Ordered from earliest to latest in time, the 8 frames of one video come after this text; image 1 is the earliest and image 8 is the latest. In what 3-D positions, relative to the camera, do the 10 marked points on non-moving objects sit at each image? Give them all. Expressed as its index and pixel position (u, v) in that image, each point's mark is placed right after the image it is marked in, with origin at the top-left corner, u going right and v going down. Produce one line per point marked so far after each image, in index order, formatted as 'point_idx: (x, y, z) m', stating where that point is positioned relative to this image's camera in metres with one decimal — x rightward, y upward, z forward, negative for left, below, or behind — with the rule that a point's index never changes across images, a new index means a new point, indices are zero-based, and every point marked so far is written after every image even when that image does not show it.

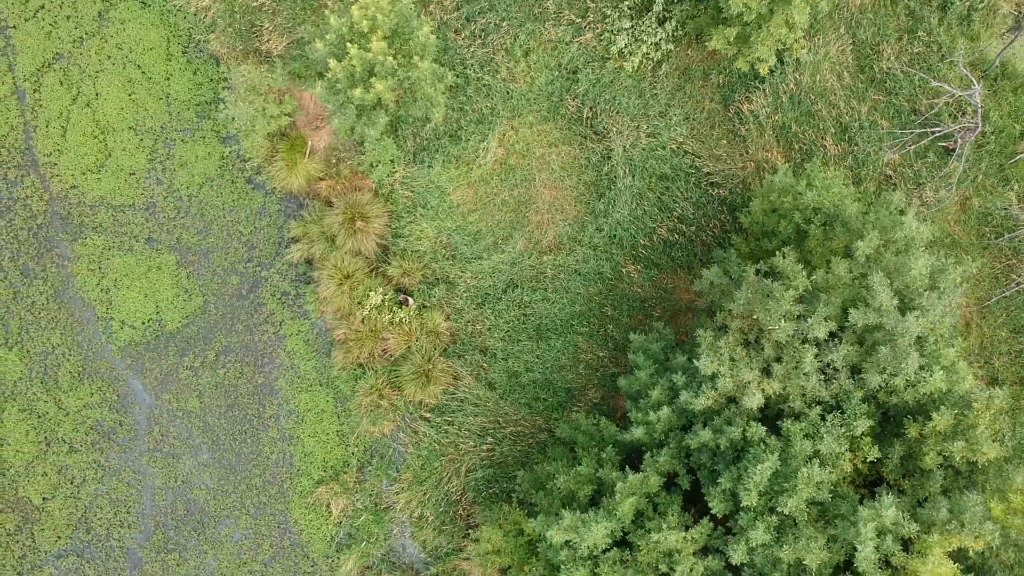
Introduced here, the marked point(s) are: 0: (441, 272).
0: (-0.7, +0.1, +9.7) m
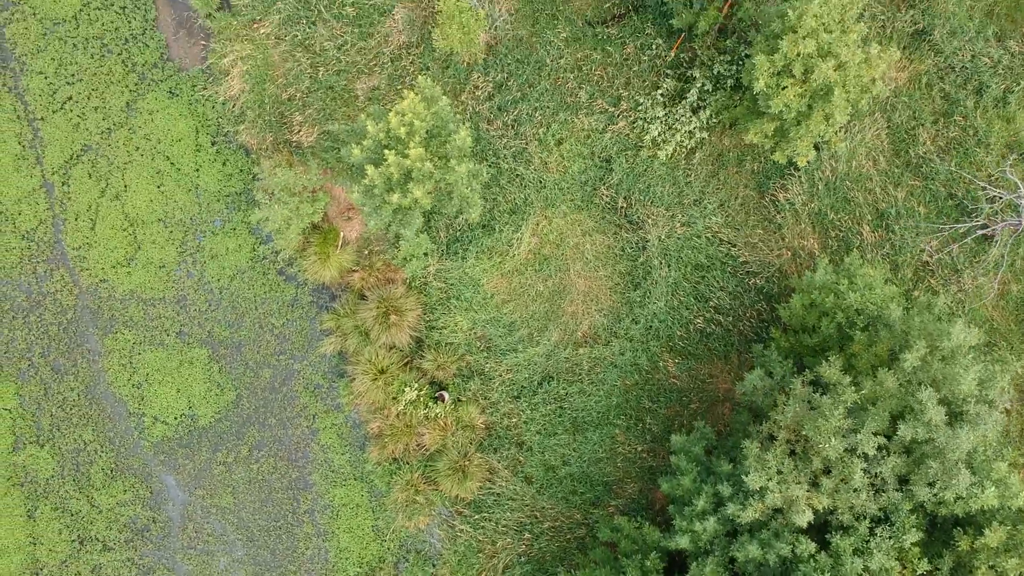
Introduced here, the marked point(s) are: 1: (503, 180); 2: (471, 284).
0: (-0.3, -0.8, +9.6) m
1: (-0.1, +1.1, +9.7) m
2: (-0.4, 0.0, +9.6) m
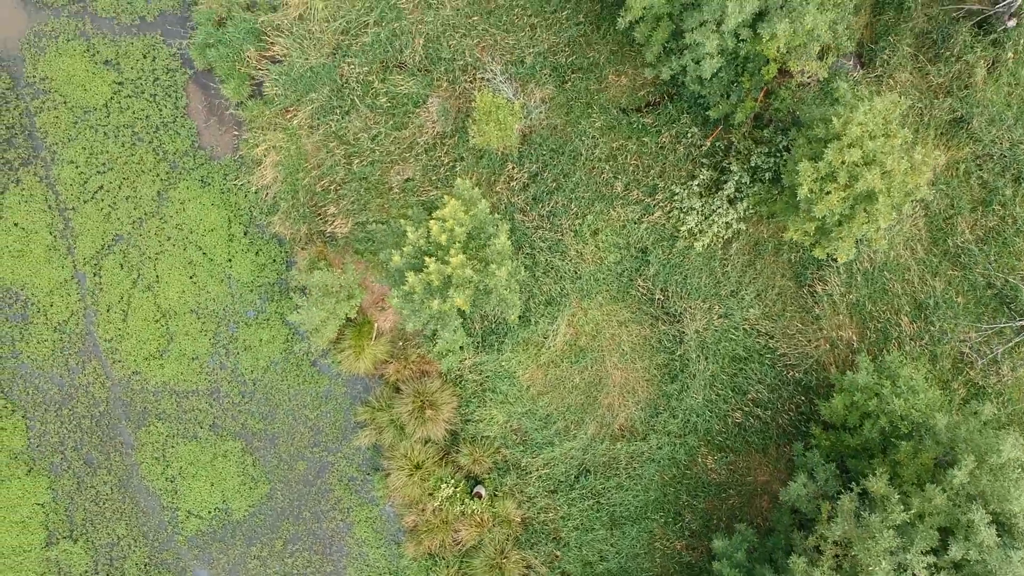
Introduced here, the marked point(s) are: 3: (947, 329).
0: (0.0, -1.7, +9.5) m
1: (+0.3, +0.2, +9.6) m
2: (0.0, -0.9, +9.5) m
3: (+4.2, -0.4, +9.5) m
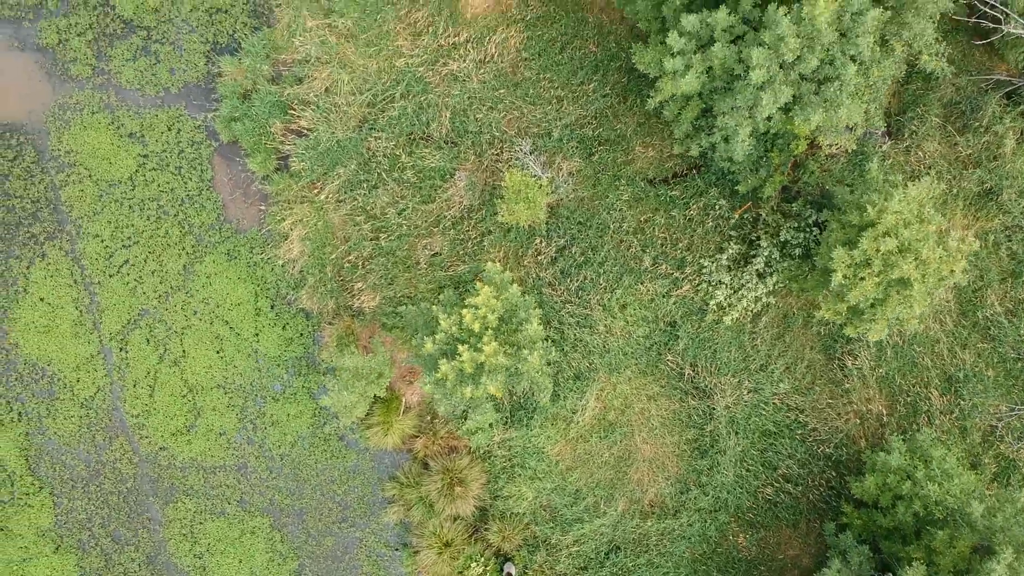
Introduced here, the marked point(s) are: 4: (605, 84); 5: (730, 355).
0: (+0.3, -2.4, +9.5) m
1: (+0.5, -0.6, +9.6) m
2: (+0.2, -1.6, +9.5) m
3: (+4.5, -1.1, +9.5) m
4: (+0.9, +2.1, +9.8) m
5: (+2.1, -0.6, +9.5) m
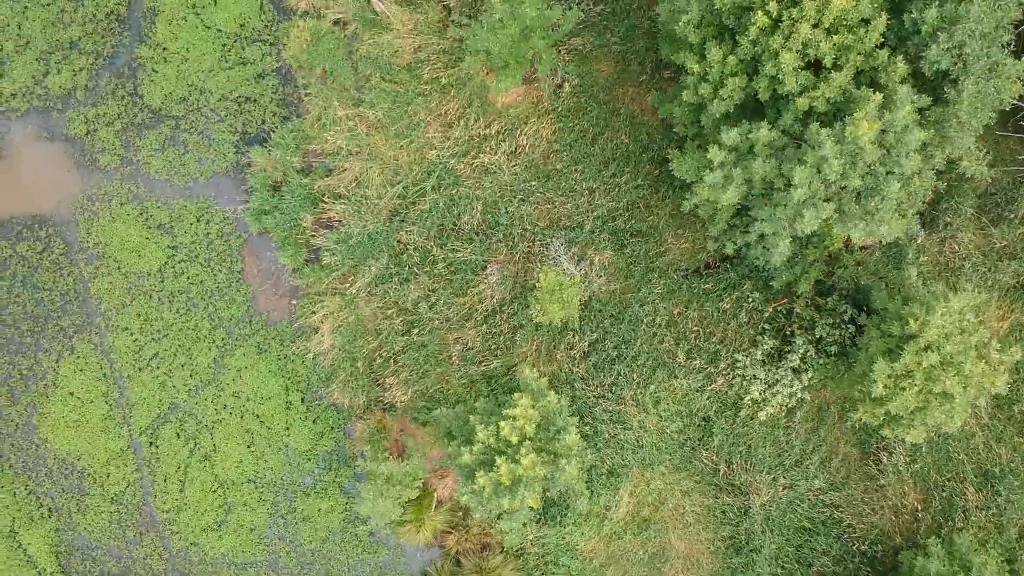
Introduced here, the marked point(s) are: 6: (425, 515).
0: (+0.6, -3.3, +9.4) m
1: (+0.9, -1.5, +9.5) m
2: (+0.6, -2.5, +9.4) m
3: (+4.9, -2.0, +9.4) m
4: (+1.2, +1.1, +9.8) m
5: (+2.4, -1.6, +9.4) m
6: (-0.8, -2.2, +9.3) m
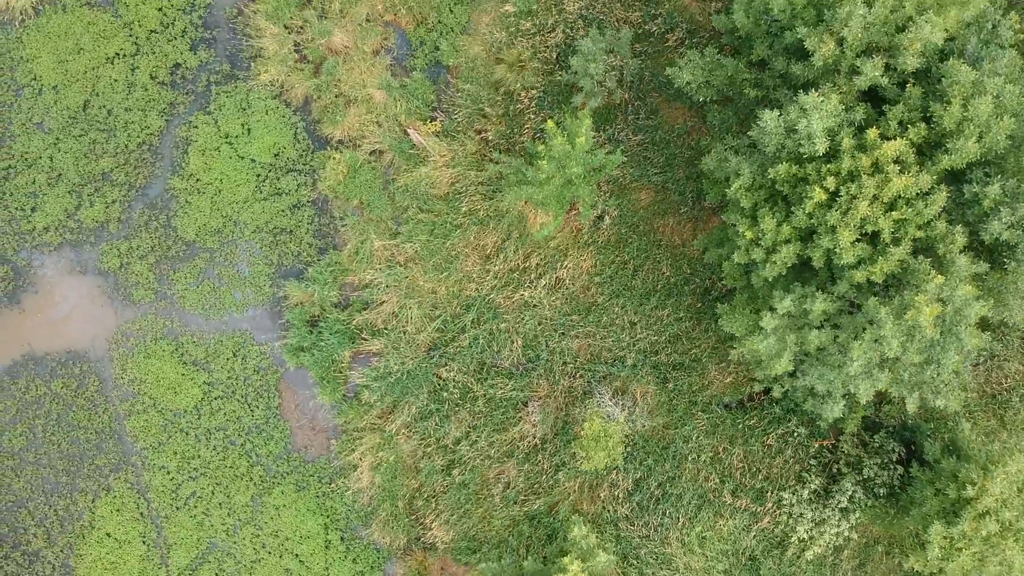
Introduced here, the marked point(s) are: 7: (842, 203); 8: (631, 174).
0: (+1.0, -4.7, +9.3) m
1: (+1.3, -2.8, +9.4) m
2: (+1.0, -3.9, +9.3) m
3: (+5.3, -3.3, +9.3) m
4: (+1.6, -0.2, +9.6) m
5: (+2.9, -2.9, +9.3) m
6: (-0.4, -3.5, +9.2) m
7: (+2.4, +0.6, +7.2) m
8: (+1.2, +1.1, +9.8) m
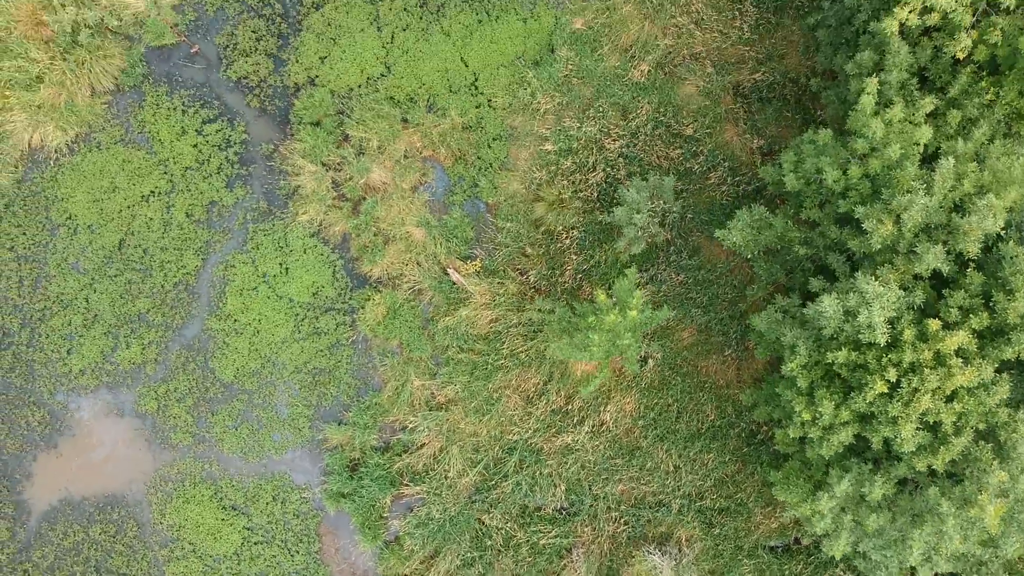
0: (+1.5, -6.1, +9.2) m
1: (+1.7, -4.2, +9.3) m
2: (+1.4, -5.3, +9.2) m
3: (+5.7, -4.7, +9.2) m
4: (+2.1, -1.6, +9.5) m
5: (+3.3, -4.3, +9.2) m
6: (0.0, -4.9, +9.1) m
7: (+2.9, -0.8, +7.1) m
8: (+1.6, -0.3, +9.7) m
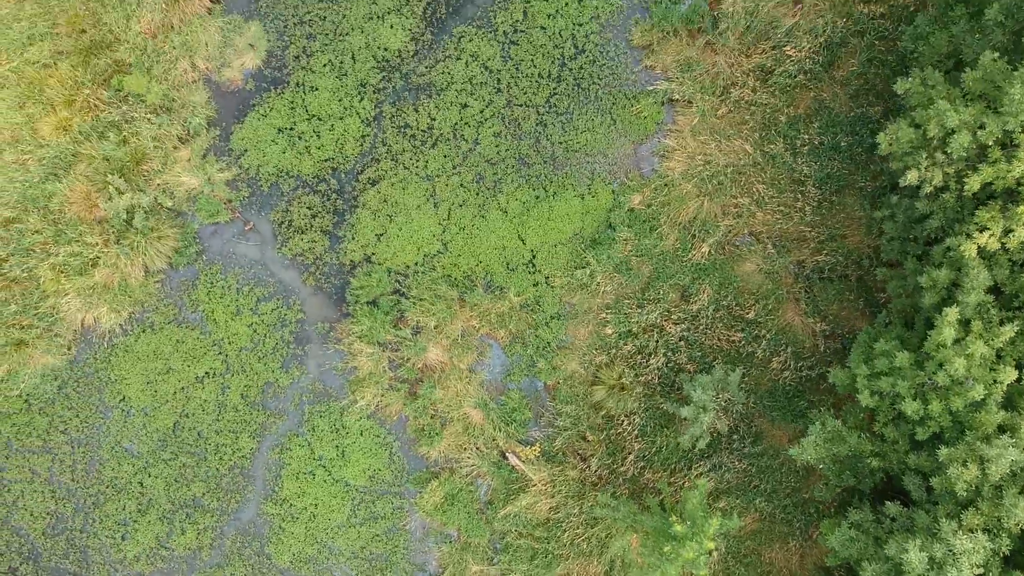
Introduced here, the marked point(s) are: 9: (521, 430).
0: (+2.1, -7.9, +9.1) m
1: (+2.3, -6.1, +9.1) m
2: (+2.0, -7.1, +9.1) m
3: (+6.3, -6.6, +9.1) m
4: (+2.7, -3.4, +9.4) m
5: (+3.9, -6.1, +9.1) m
6: (+0.6, -6.8, +9.0) m
7: (+3.4, -2.6, +7.0) m
8: (+2.2, -2.1, +9.5) m
9: (+0.1, -1.4, +9.8) m
